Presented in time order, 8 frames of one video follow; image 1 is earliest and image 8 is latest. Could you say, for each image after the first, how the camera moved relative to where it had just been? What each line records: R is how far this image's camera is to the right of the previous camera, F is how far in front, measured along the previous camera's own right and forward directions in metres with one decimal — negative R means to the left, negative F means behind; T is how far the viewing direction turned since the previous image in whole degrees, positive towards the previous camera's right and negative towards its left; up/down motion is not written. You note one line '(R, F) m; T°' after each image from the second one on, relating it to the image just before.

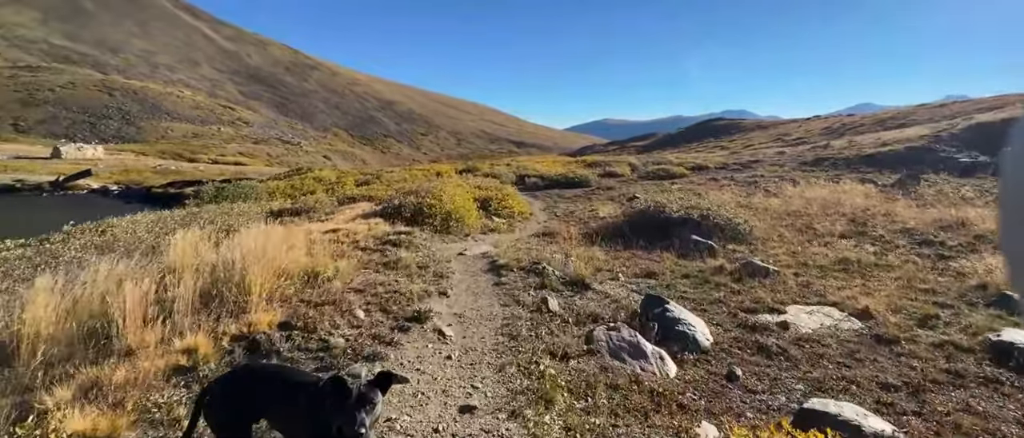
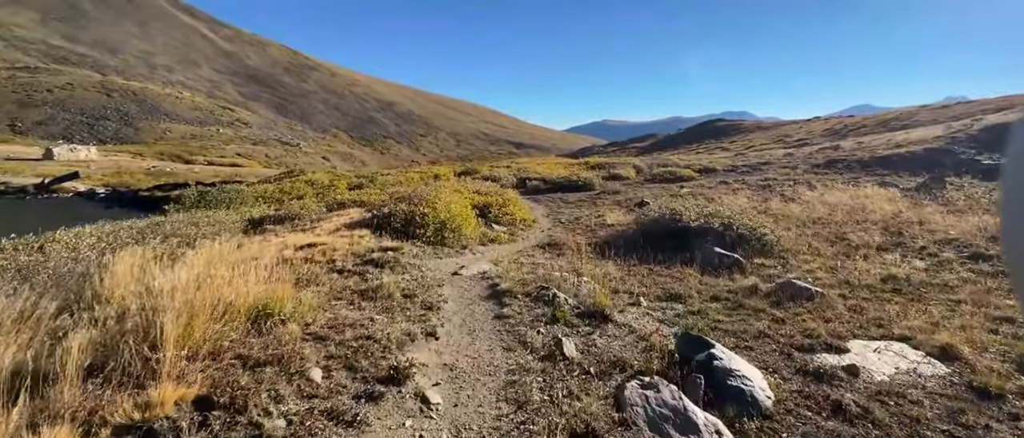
(-0.1, +2.2) m; 0°
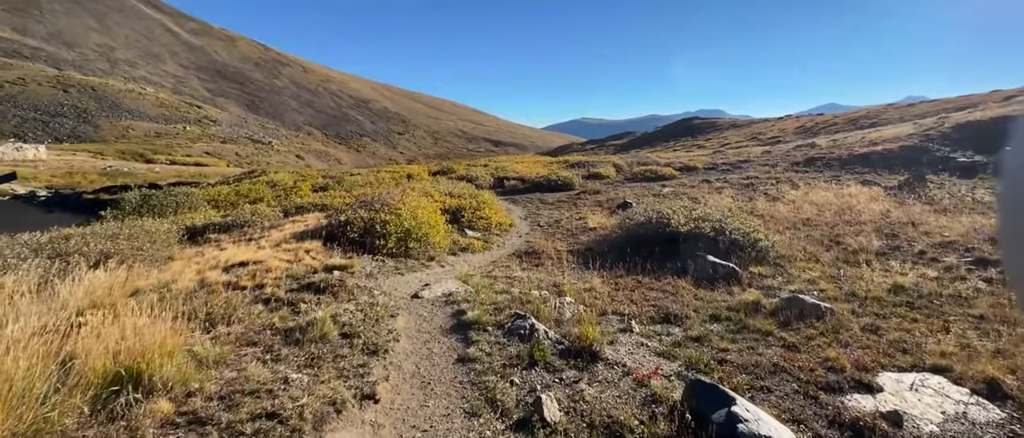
(+0.2, +2.0) m; +3°
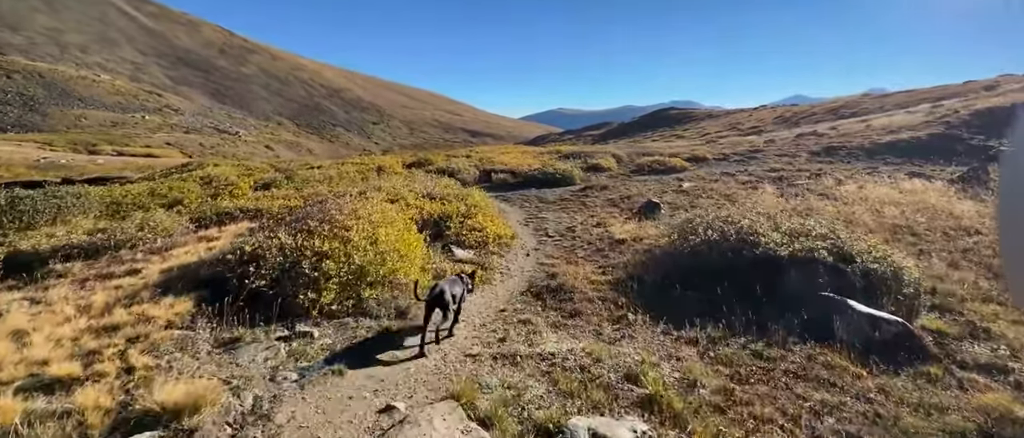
(-1.1, +7.0) m; +3°
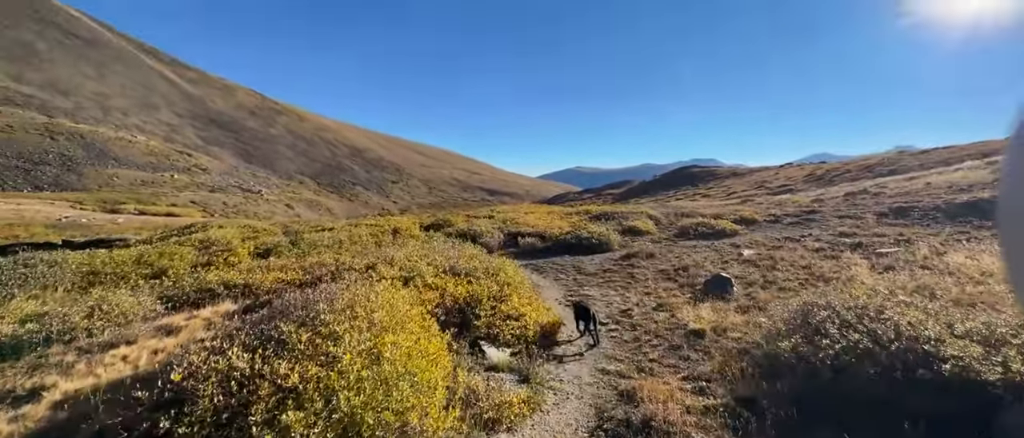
(-0.9, +3.8) m; -3°
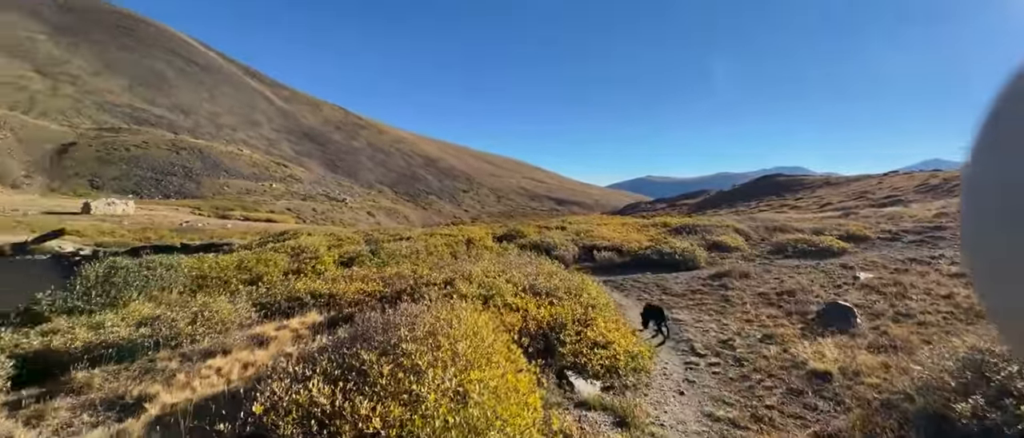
(-0.6, +1.0) m; -9°
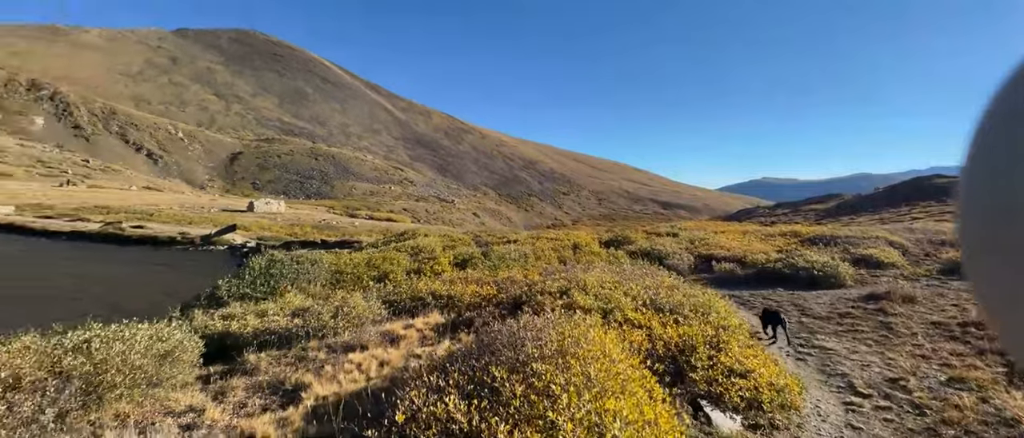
(-0.6, +0.3) m; -13°
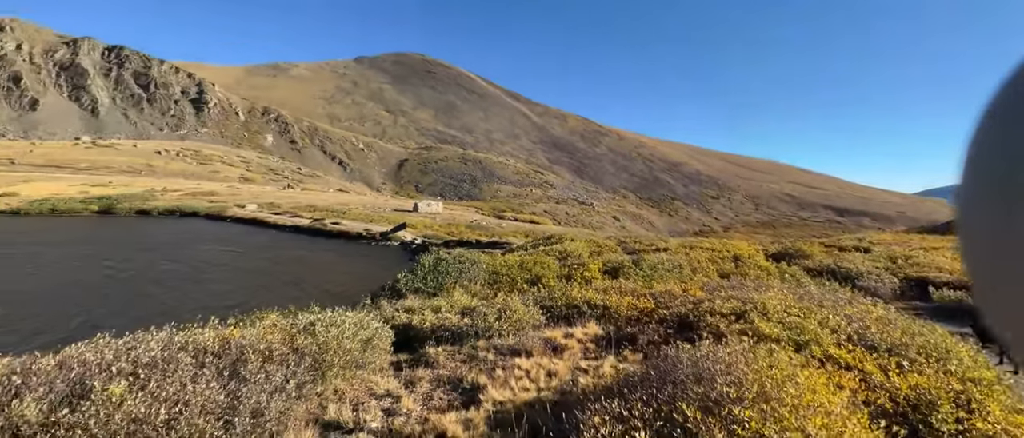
(-0.8, +0.2) m; -18°
